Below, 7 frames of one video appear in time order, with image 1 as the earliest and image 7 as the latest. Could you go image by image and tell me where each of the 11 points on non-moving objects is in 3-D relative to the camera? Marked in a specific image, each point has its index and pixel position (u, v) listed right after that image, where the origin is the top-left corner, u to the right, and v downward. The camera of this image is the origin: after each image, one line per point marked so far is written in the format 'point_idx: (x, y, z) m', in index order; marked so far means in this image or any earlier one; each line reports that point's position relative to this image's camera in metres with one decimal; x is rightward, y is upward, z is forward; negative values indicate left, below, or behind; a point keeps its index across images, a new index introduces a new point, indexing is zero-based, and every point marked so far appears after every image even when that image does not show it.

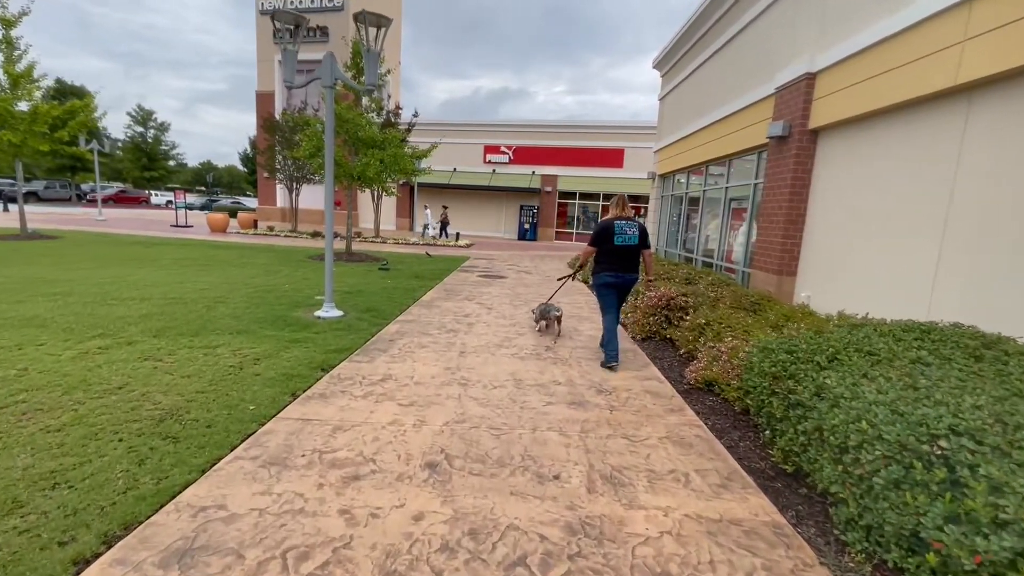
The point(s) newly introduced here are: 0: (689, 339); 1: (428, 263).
0: (+2.1, -0.6, +5.6) m
1: (-2.4, +0.7, +13.5) m
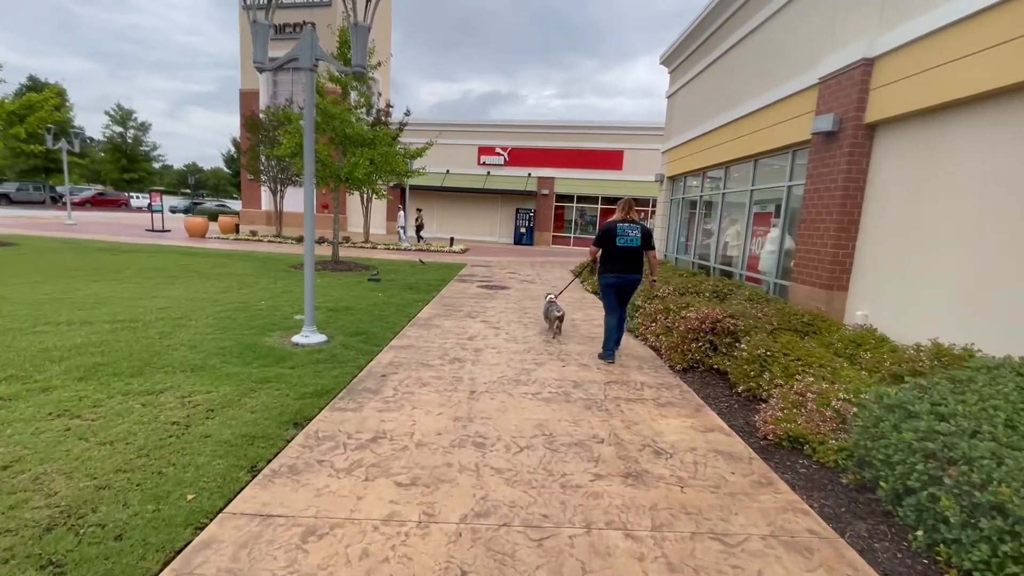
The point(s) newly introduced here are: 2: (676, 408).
0: (+2.3, -0.8, +4.6) m
1: (-2.3, +0.4, +12.4) m
2: (+1.5, -1.1, +4.3) m
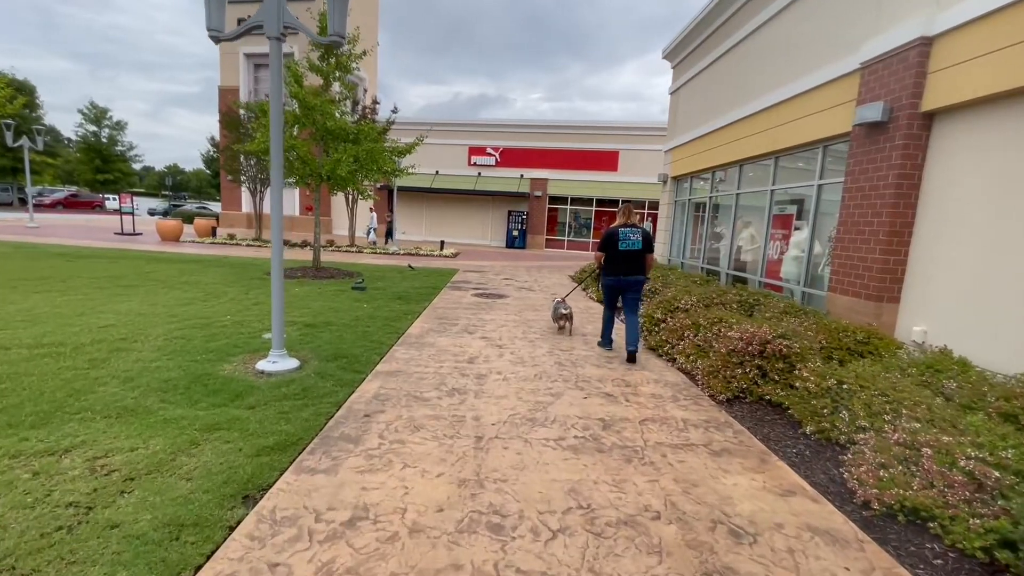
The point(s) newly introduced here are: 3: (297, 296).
0: (+2.4, -1.0, +3.7) m
1: (-2.4, +0.2, +11.4) m
2: (+1.6, -1.2, +3.5) m
3: (-3.8, -0.1, +8.4) m
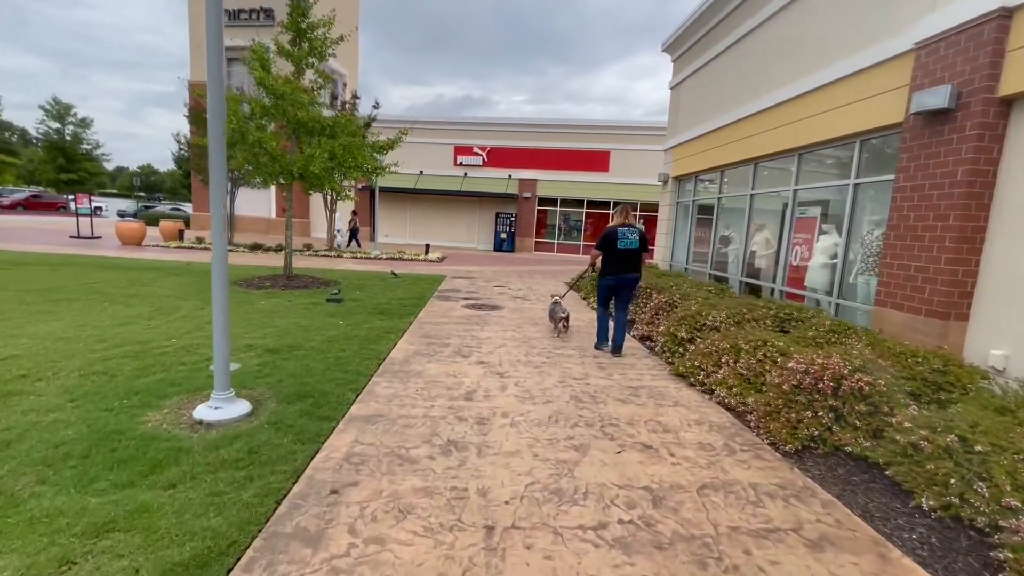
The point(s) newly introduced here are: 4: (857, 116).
0: (+2.5, -1.1, +2.8) m
1: (-2.5, 0.0, +10.4) m
2: (+1.8, -1.4, +2.5) m
3: (-3.8, -0.3, +7.3) m
4: (+5.0, +2.5, +7.0) m
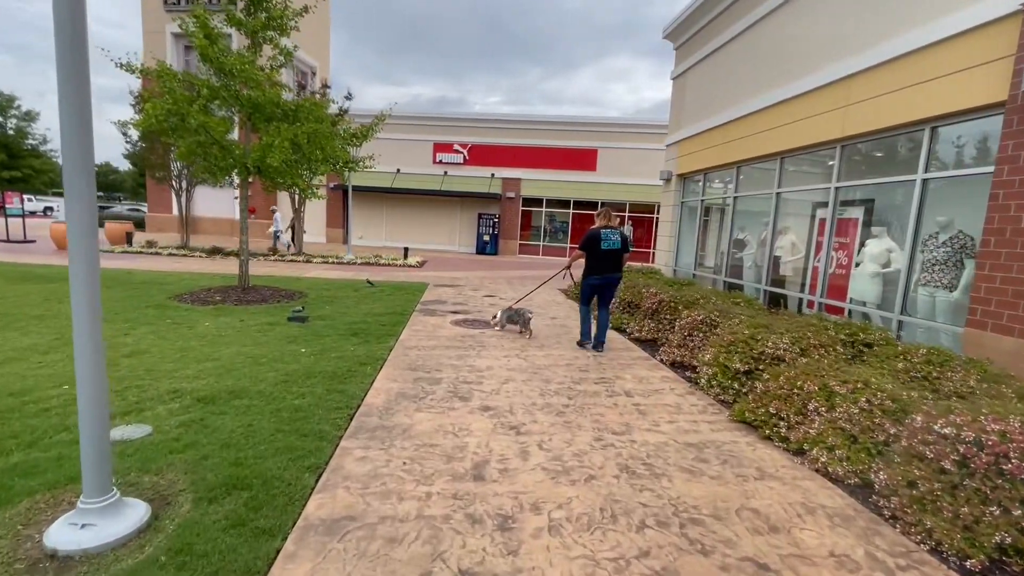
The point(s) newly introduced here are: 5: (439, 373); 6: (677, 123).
0: (+2.8, -1.3, +1.7) m
1: (-2.6, -0.3, +9.0) m
2: (+2.0, -1.6, +1.3) m
3: (-3.8, -0.6, +5.8) m
4: (+5.0, +2.4, +6.0) m
5: (-0.8, -0.9, +5.2) m
6: (+4.5, +4.5, +13.1) m
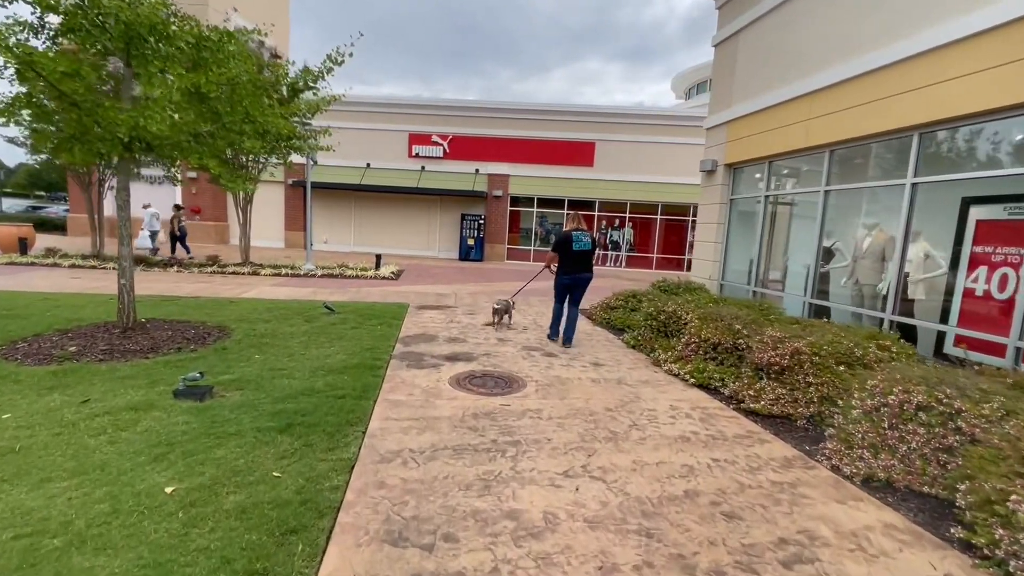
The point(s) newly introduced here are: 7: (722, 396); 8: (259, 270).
0: (+3.5, -1.7, -0.9) m
1: (-2.4, -0.7, +6.1) m
2: (+2.7, -2.0, -1.3) m
3: (-3.3, -1.0, +2.9) m
4: (+5.5, +2.0, +3.5) m
5: (-0.3, -1.3, +2.4) m
6: (+4.5, +4.1, +10.6) m
7: (+2.2, -1.1, +4.9) m
8: (-7.0, +0.5, +13.2) m
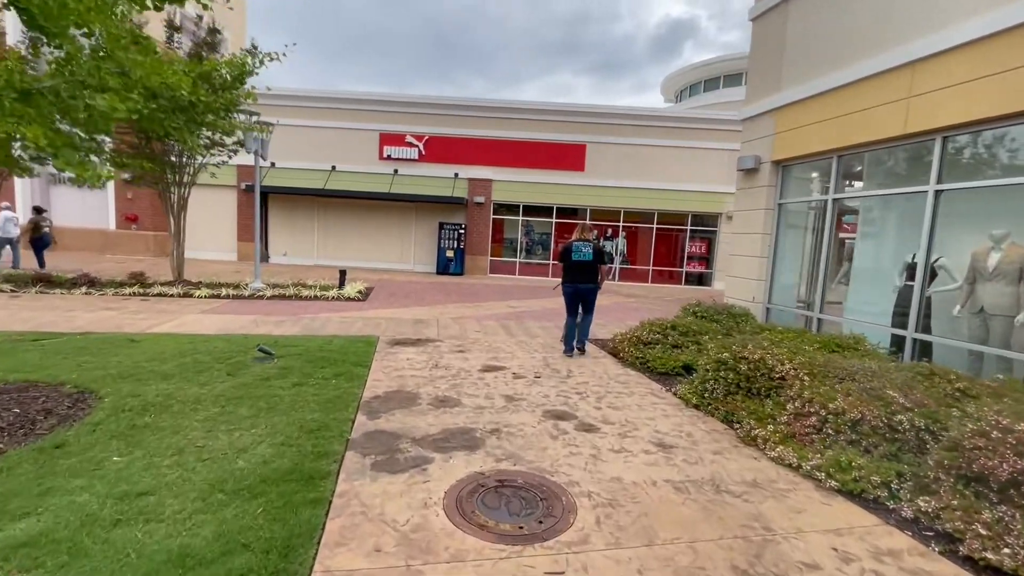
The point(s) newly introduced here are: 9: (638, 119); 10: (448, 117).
0: (+4.1, -1.9, -2.8) m
1: (-2.2, -1.1, +3.9) m
2: (+3.4, -2.2, -3.2) m
3: (-2.9, -1.3, +0.7) m
4: (+5.8, +1.7, +1.8) m
5: (+0.1, -1.6, +0.3) m
6: (+4.4, +3.7, +8.9) m
7: (+2.4, -1.4, +2.9) m
8: (-7.2, 0.0, +10.7) m
9: (+5.0, +6.6, +18.8) m
10: (-2.4, +6.7, +18.7) m
